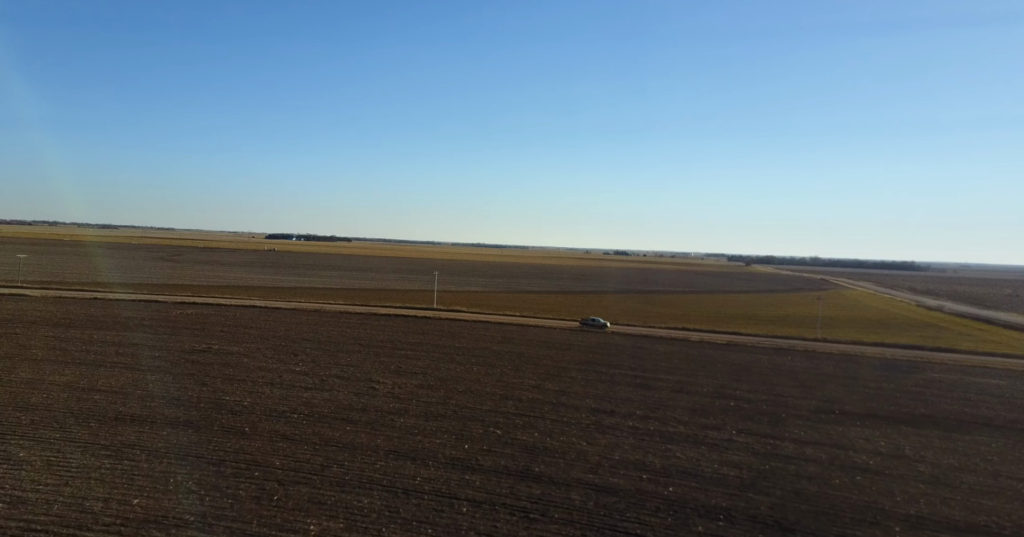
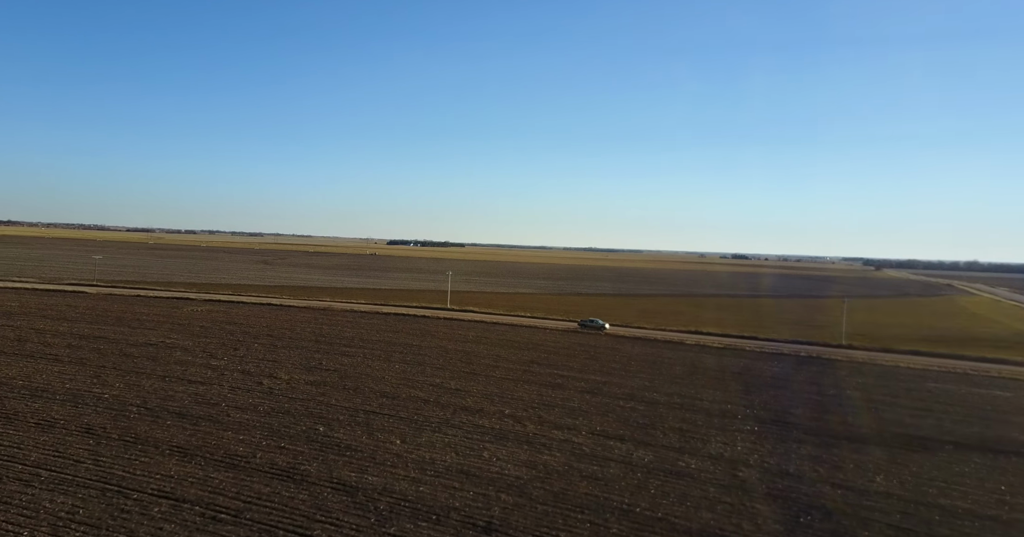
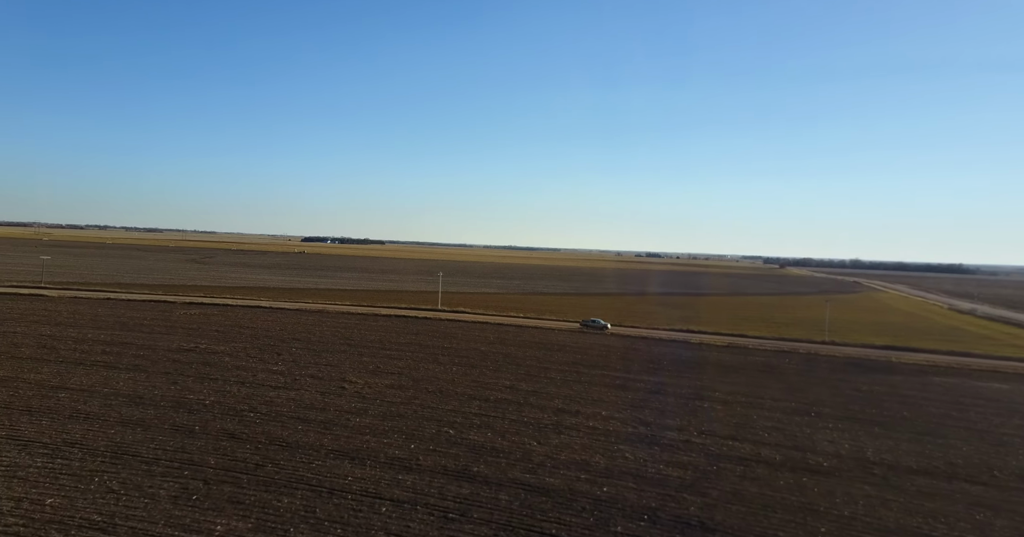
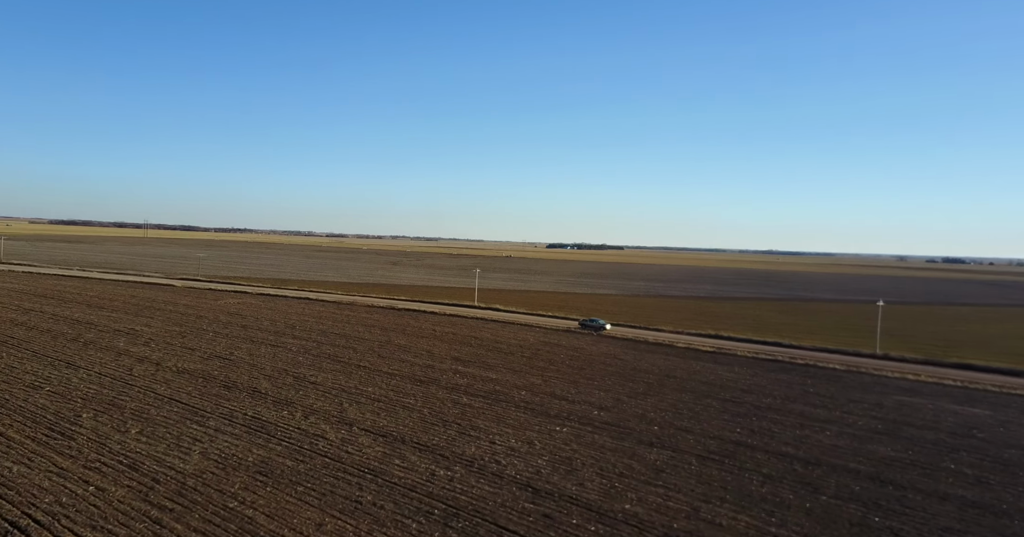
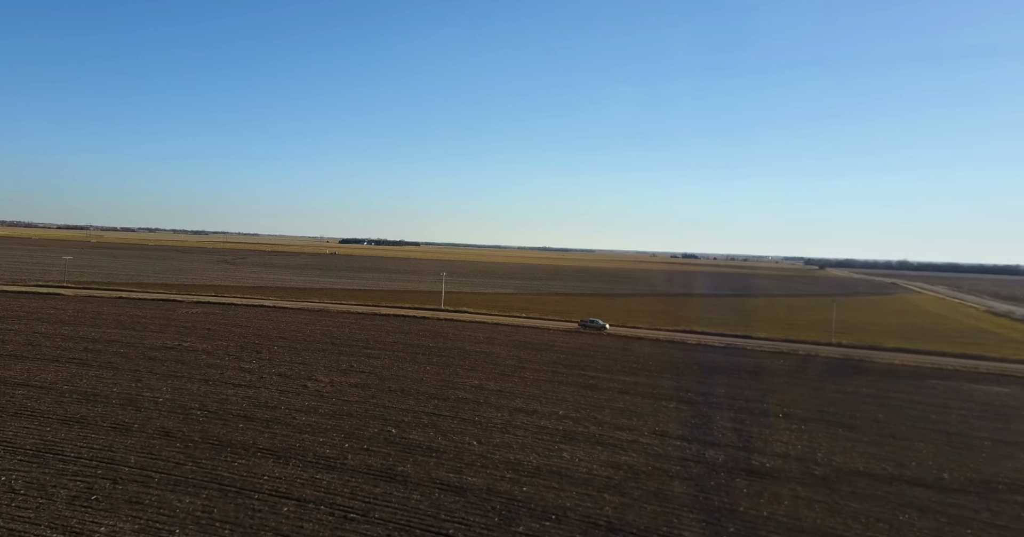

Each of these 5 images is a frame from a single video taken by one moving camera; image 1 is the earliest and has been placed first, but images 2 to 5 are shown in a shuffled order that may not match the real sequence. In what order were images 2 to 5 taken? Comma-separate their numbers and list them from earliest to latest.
3, 5, 2, 4
